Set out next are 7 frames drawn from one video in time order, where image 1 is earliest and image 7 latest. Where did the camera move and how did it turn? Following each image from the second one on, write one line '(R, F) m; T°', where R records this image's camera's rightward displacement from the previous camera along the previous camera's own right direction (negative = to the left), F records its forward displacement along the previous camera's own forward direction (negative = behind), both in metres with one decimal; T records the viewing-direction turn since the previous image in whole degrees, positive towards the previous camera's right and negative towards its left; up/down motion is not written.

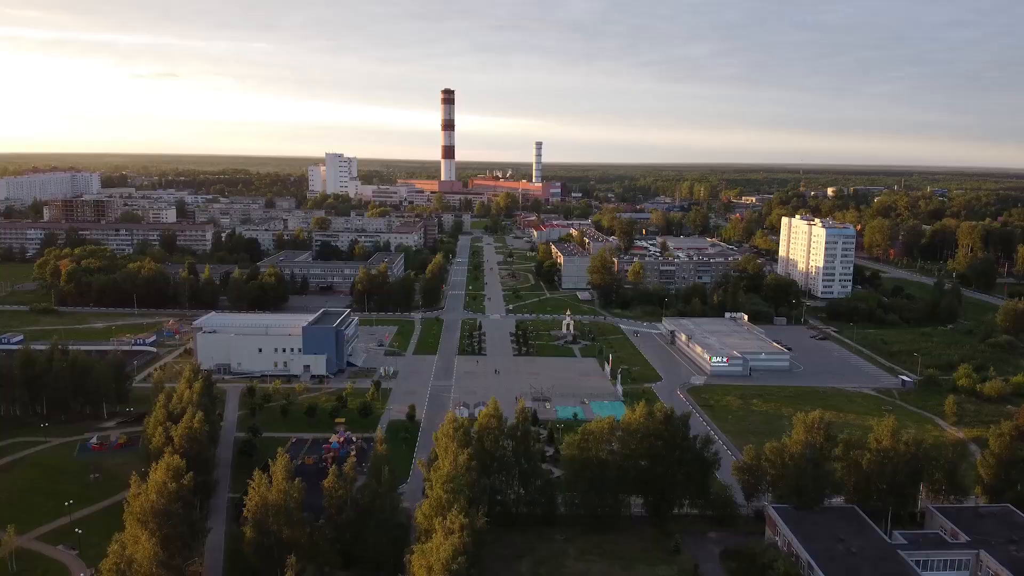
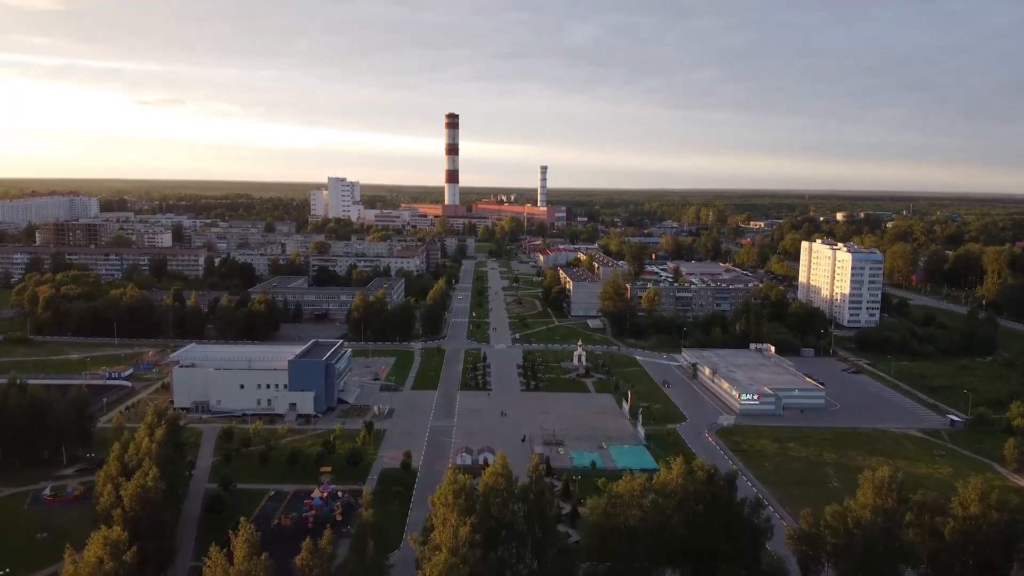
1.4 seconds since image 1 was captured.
(-0.2, +2.9) m; 0°
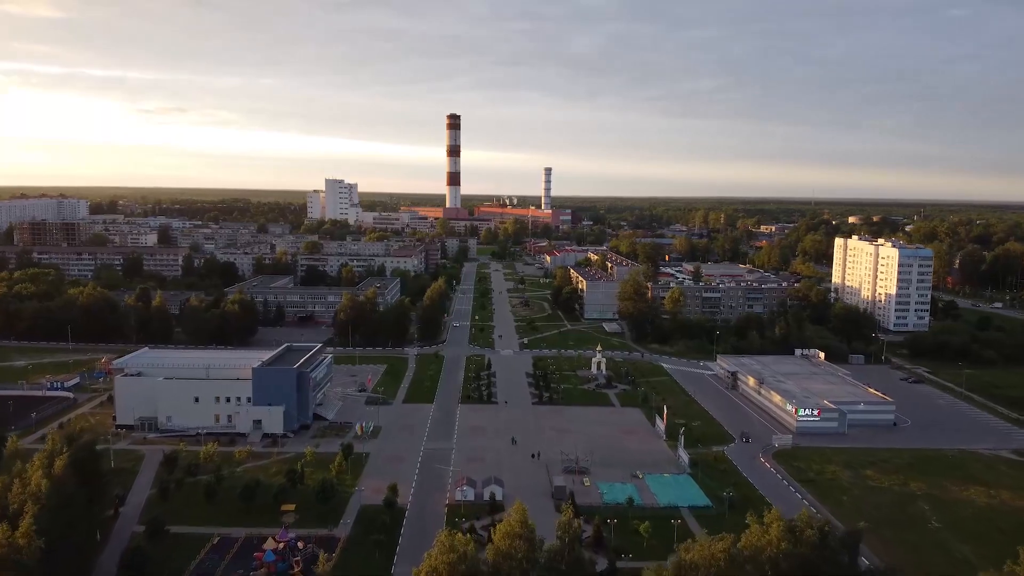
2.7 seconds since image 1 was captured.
(-0.3, +4.8) m; 0°
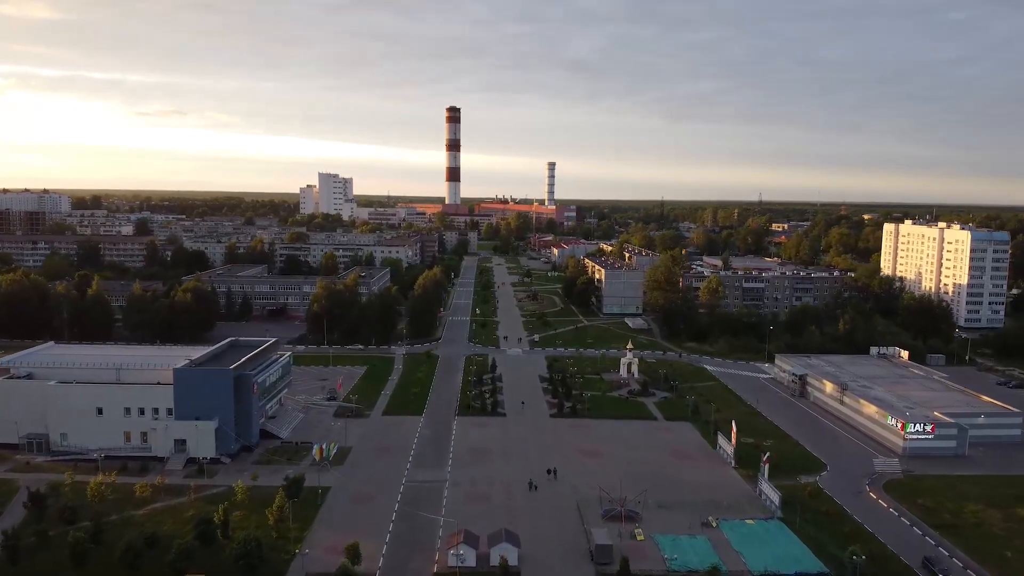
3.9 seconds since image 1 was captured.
(-0.3, +6.0) m; 0°
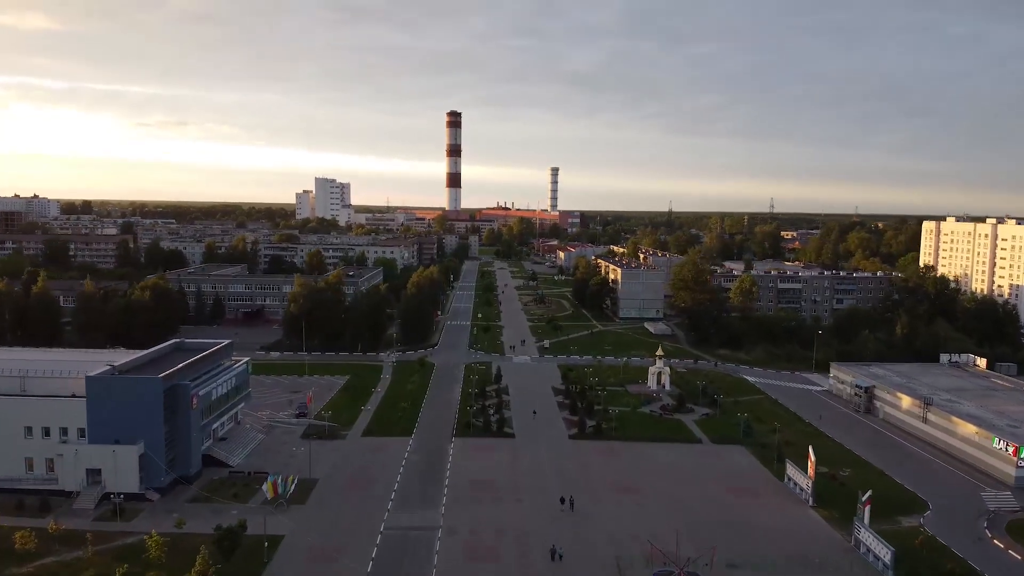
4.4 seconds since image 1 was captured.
(-0.2, +3.8) m; 0°
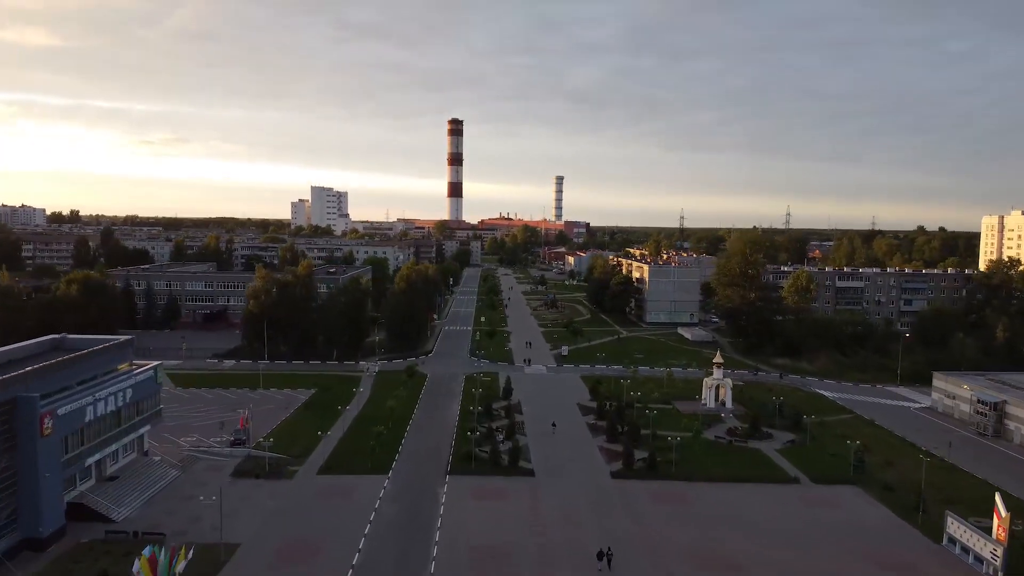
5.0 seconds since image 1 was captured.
(-0.3, +4.7) m; 0°
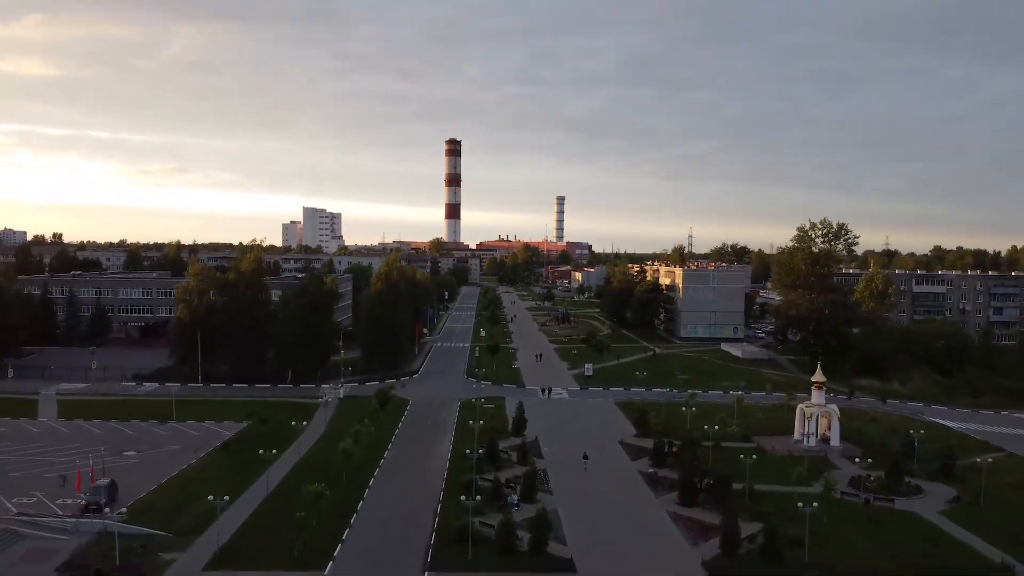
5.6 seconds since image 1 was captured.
(-0.2, +4.7) m; 0°
